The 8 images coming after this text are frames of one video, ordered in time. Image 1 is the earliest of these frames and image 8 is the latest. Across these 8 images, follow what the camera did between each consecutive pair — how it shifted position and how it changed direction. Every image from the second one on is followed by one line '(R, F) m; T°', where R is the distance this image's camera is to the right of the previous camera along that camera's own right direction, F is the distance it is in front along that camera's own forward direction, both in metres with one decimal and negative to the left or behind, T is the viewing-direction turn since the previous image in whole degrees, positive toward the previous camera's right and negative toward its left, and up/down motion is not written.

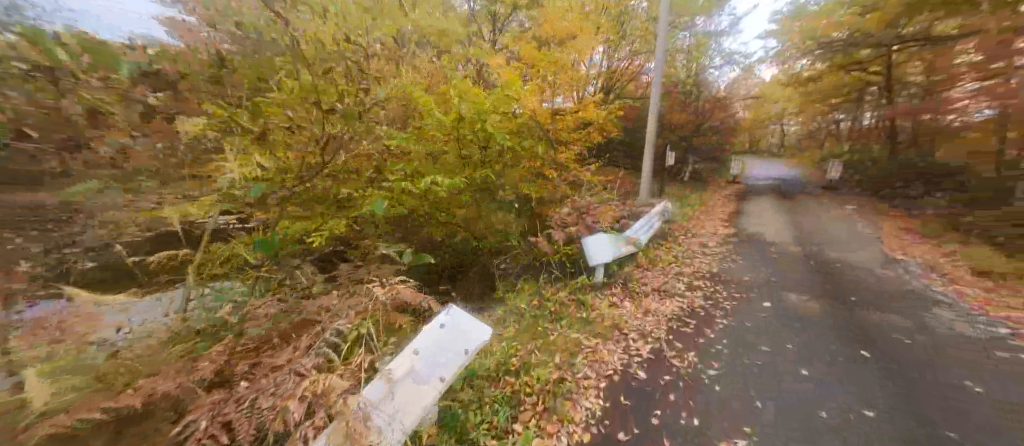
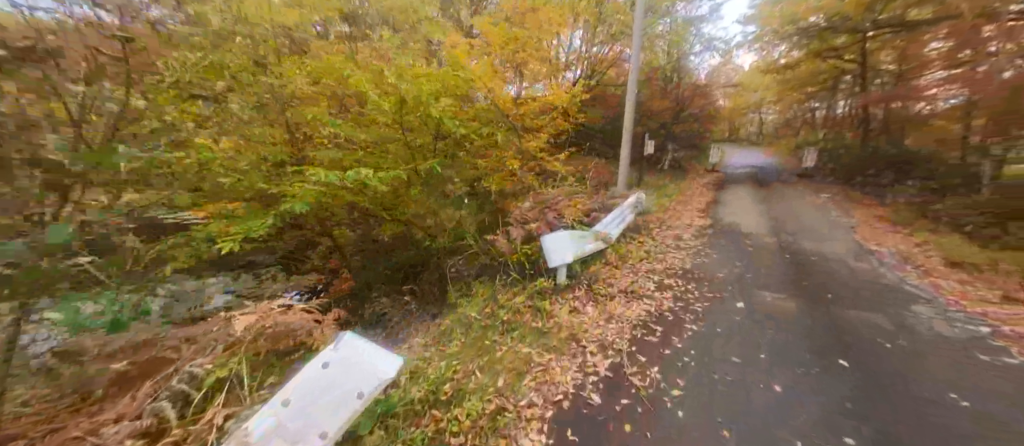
(+0.5, +0.5) m; +2°
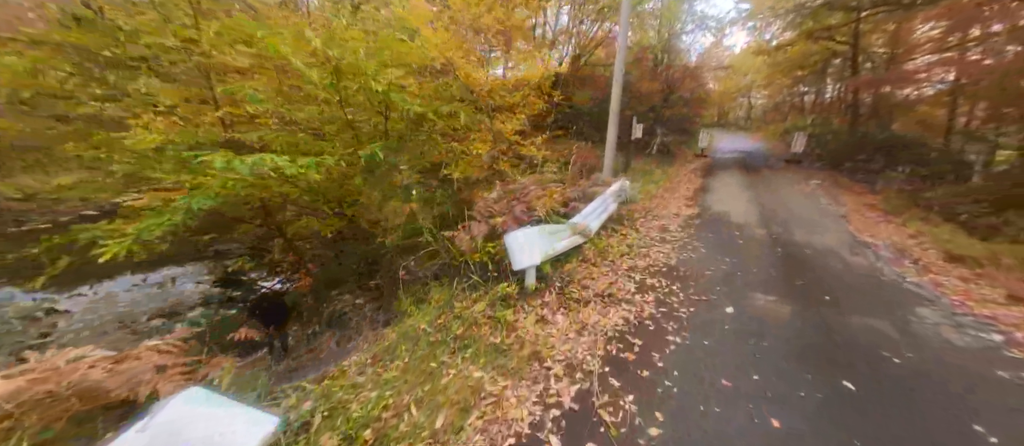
(+0.3, +0.6) m; +2°
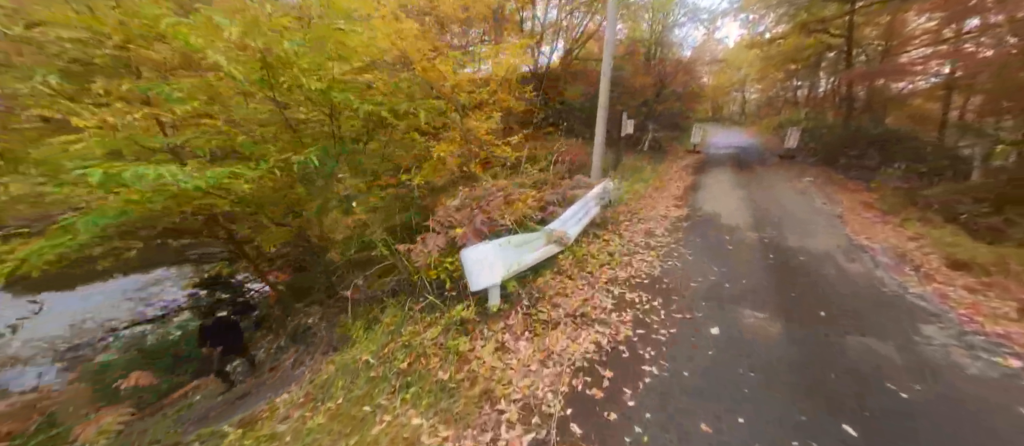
(+0.4, +0.4) m; +1°
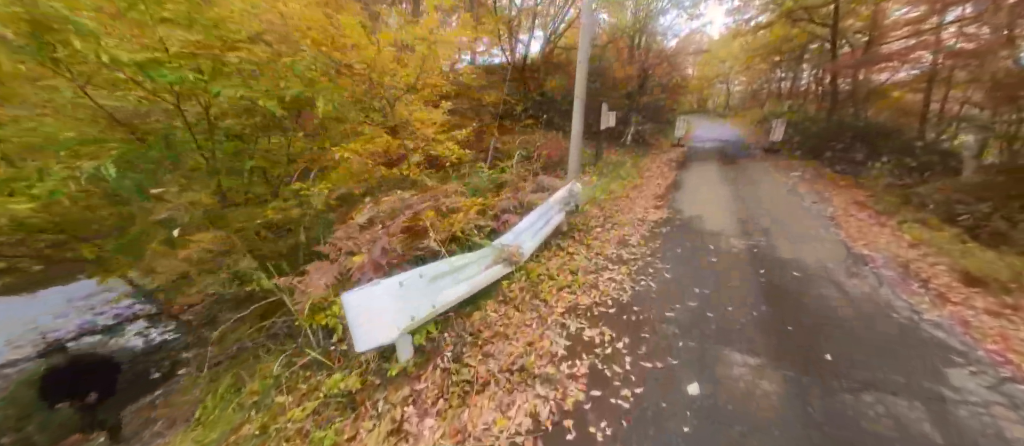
(+0.6, +0.9) m; +2°
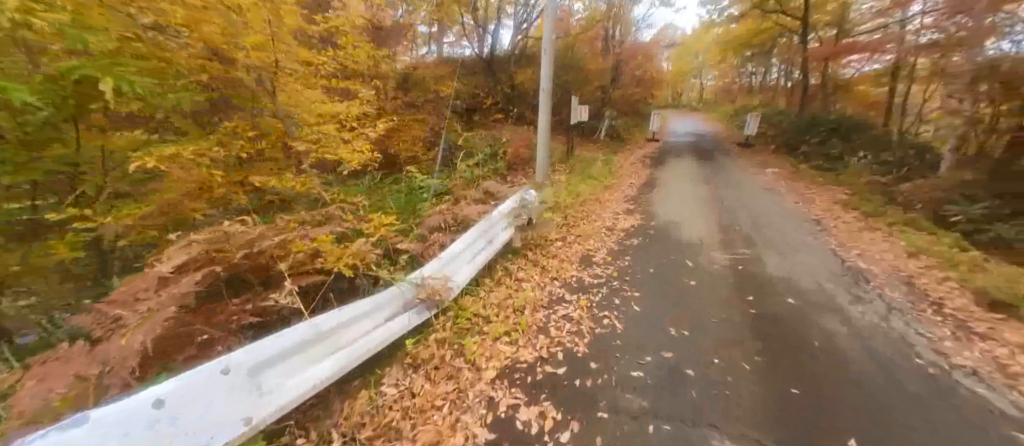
(+0.6, +1.0) m; +3°
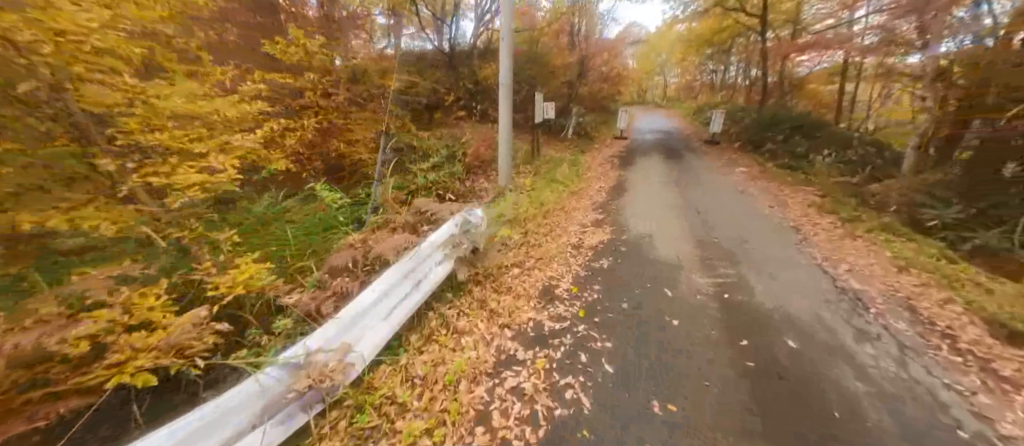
(+0.3, +0.9) m; +5°
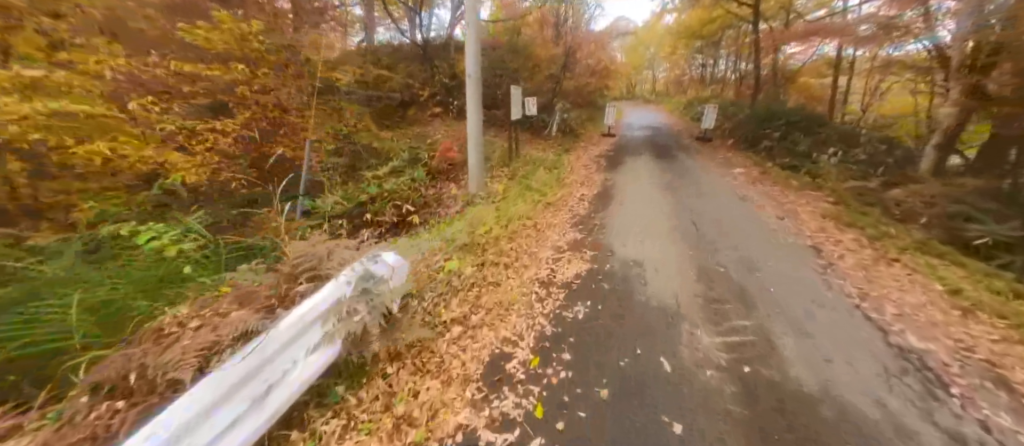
(+0.5, +1.2) m; +1°
